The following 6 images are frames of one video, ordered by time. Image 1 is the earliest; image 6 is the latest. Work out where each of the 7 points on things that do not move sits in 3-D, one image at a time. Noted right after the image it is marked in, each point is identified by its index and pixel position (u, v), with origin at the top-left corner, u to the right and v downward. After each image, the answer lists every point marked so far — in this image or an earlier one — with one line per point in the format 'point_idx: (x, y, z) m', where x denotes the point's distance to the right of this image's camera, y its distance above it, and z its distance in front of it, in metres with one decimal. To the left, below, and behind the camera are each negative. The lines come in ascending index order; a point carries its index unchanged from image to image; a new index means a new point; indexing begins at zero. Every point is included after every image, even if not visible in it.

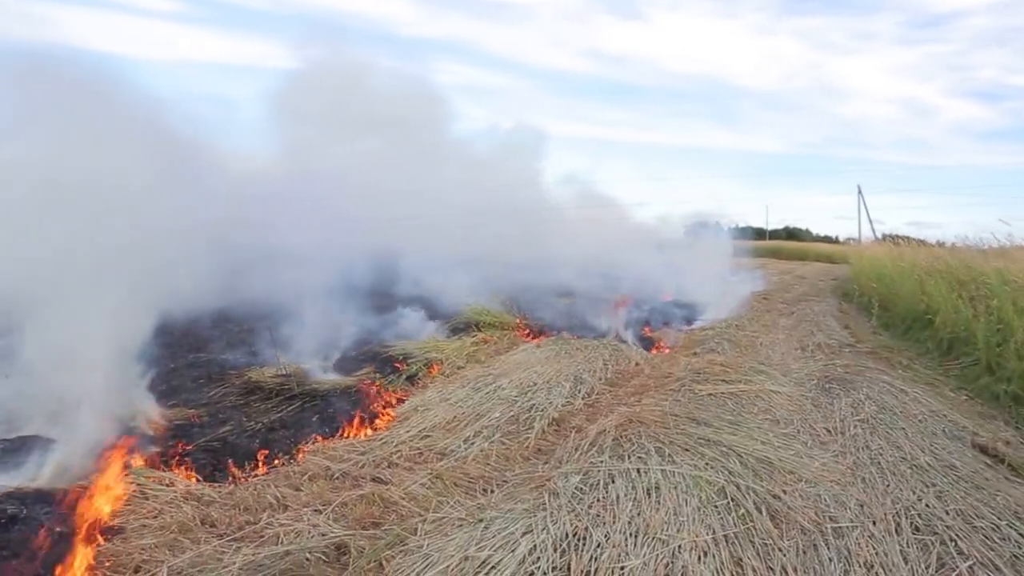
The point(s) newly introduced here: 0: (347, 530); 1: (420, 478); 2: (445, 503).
0: (-1.1, -1.7, +2.9) m
1: (-0.6, -1.5, +3.3) m
2: (-0.4, -1.6, +3.2) m
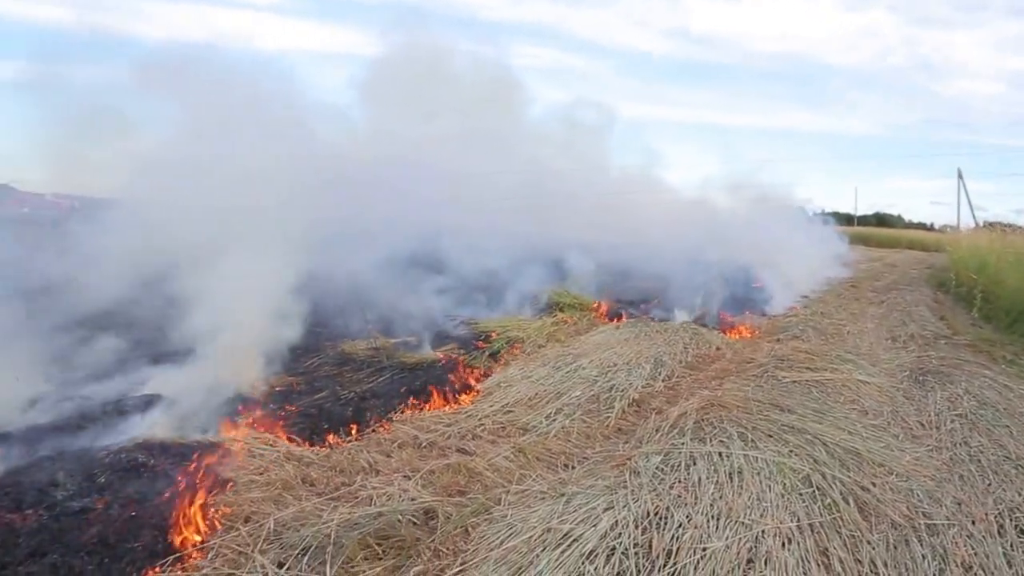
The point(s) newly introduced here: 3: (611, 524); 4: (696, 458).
0: (-0.5, -1.5, +3.0) m
1: (0.0, -1.3, +3.4) m
2: (+0.2, -1.5, +3.2) m
3: (+0.7, -1.6, +2.8) m
4: (+1.4, -1.3, +3.1) m
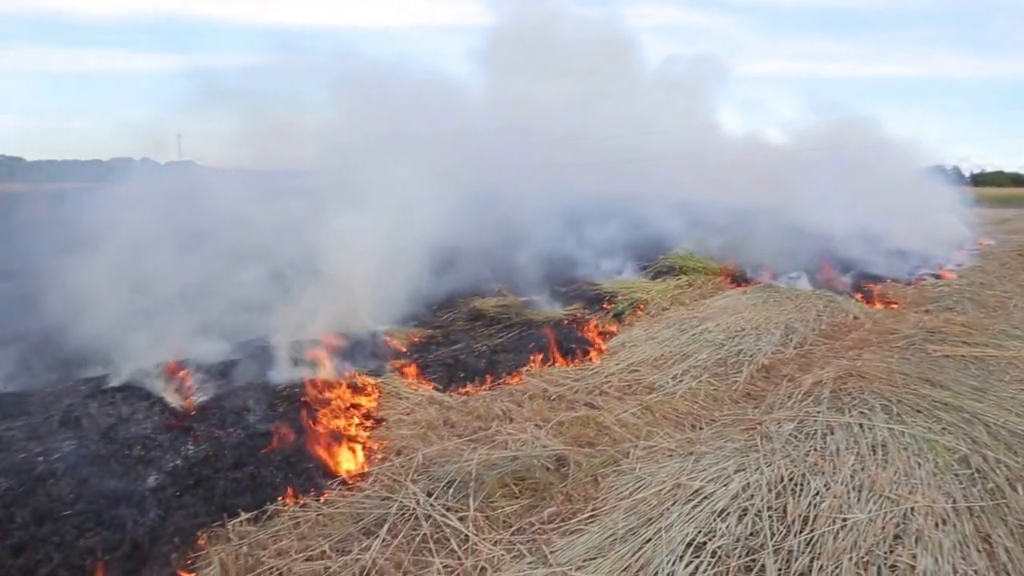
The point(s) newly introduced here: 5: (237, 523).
0: (+0.4, -1.2, +3.2) m
1: (+1.0, -1.0, +3.5) m
2: (+1.2, -1.2, +3.3) m
3: (+1.6, -1.4, +2.8) m
4: (+2.4, -1.0, +3.0) m
5: (-1.9, -1.6, +2.8) m
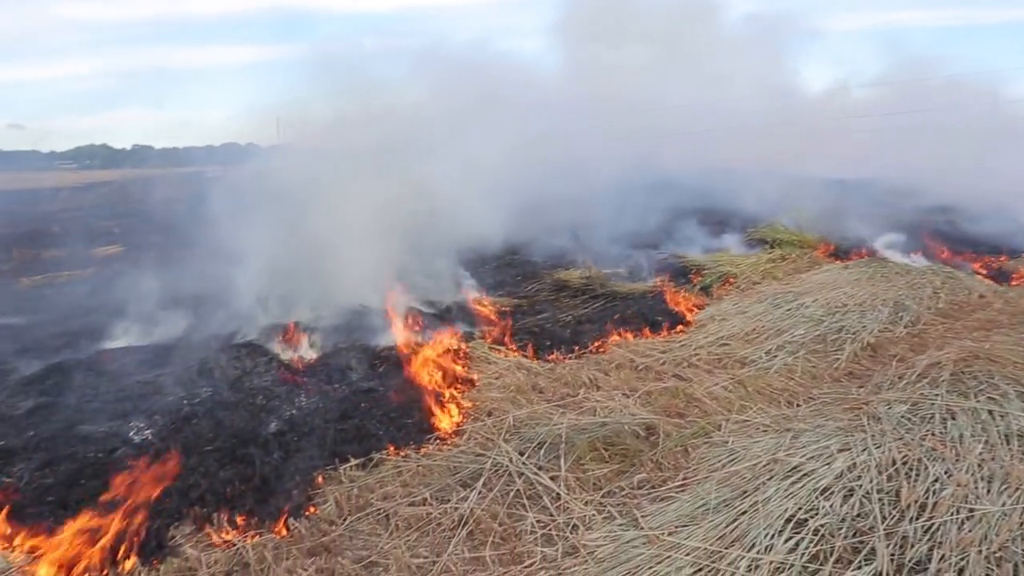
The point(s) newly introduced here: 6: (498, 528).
0: (+1.1, -1.0, +3.2) m
1: (+1.8, -0.8, +3.4) m
2: (+1.9, -1.0, +3.2) m
3: (+2.2, -1.2, +2.7) m
4: (+3.1, -0.9, +2.8) m
5: (-1.2, -1.4, +3.1) m
6: (-0.1, -1.7, +2.8) m
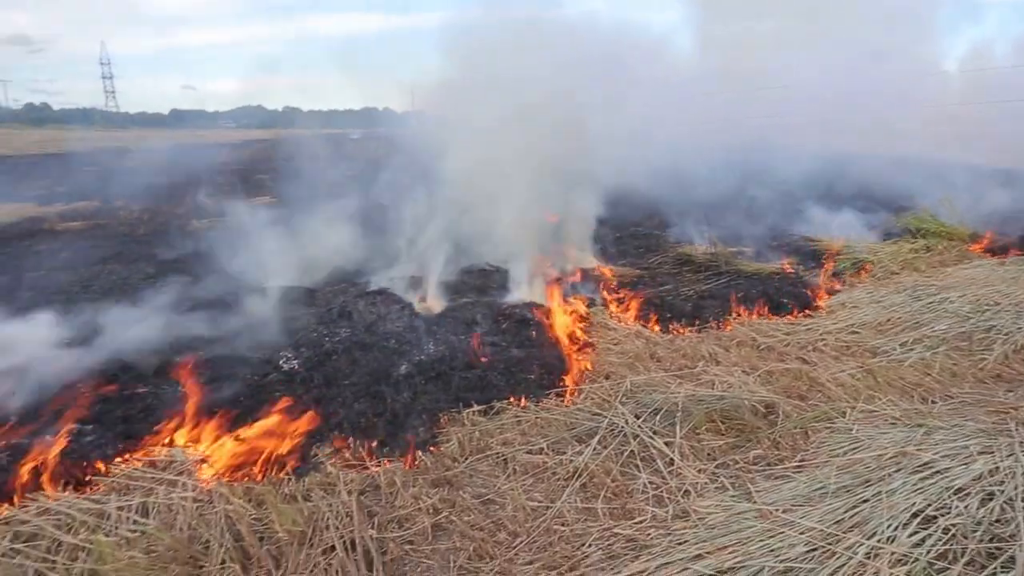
0: (+2.0, -0.9, +3.2) m
1: (+2.7, -0.7, +3.3) m
2: (+2.8, -0.9, +3.1) m
3: (+3.1, -1.1, +2.6) m
4: (+3.9, -0.9, +2.6) m
5: (-0.3, -1.0, +3.3) m
6: (+0.7, -1.4, +2.9) m
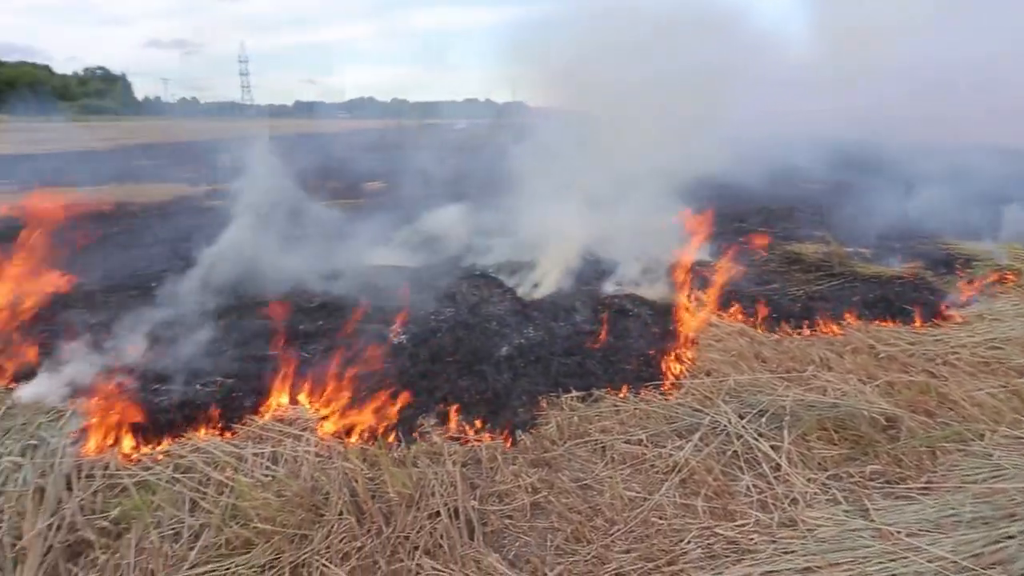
0: (+2.8, -0.9, +3.0) m
1: (+3.5, -0.8, +3.0) m
2: (+3.5, -0.9, +2.8) m
3: (+3.7, -1.2, +2.2) m
4: (+4.6, -1.0, +2.2) m
5: (+0.5, -0.9, +3.4) m
6: (+1.4, -1.4, +2.9) m
